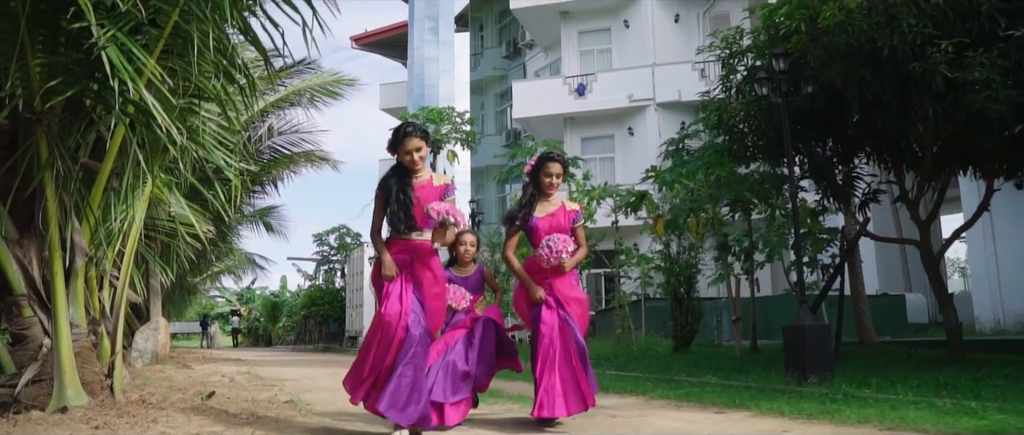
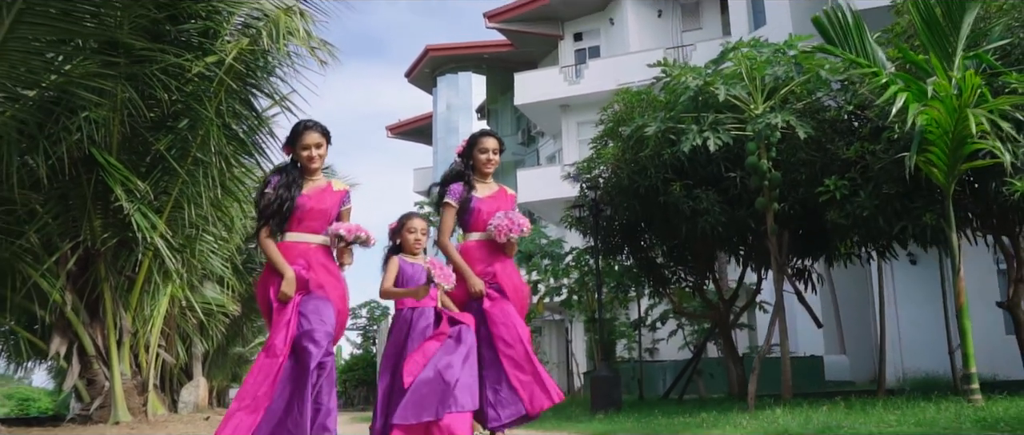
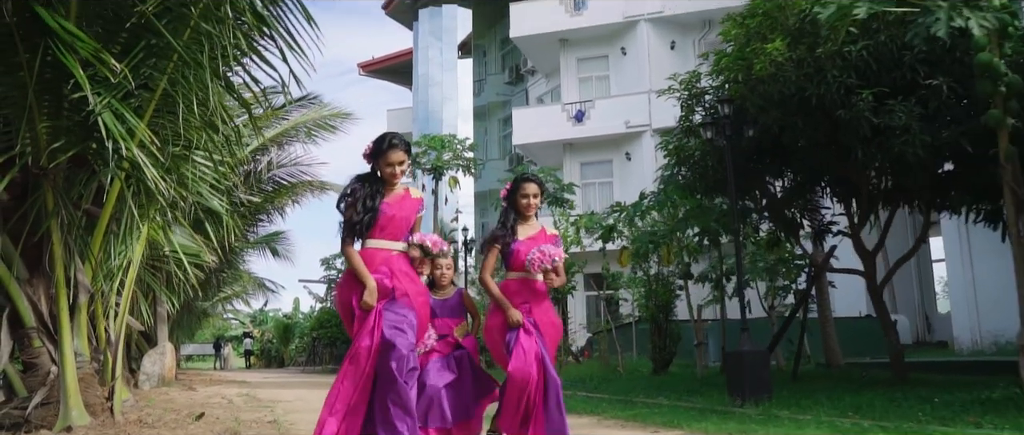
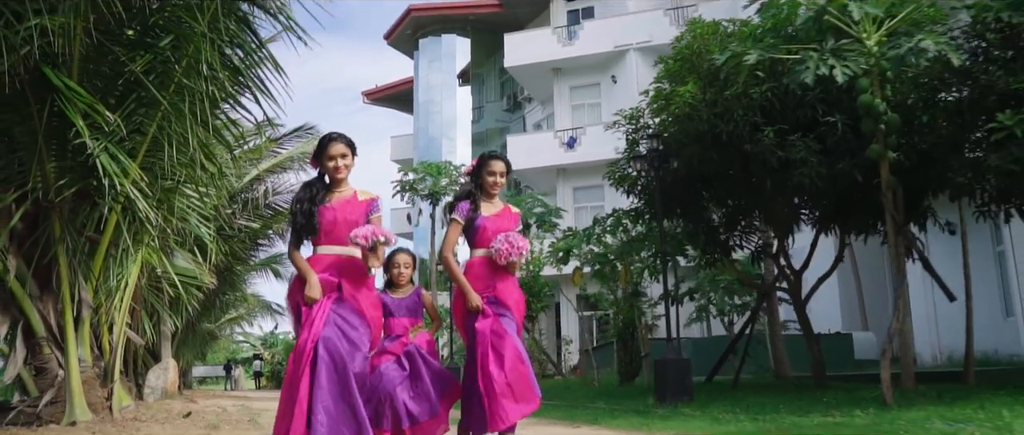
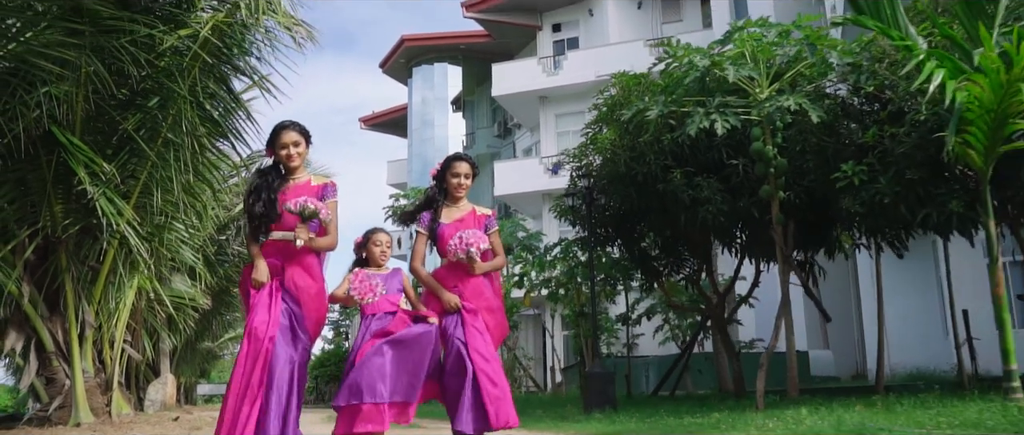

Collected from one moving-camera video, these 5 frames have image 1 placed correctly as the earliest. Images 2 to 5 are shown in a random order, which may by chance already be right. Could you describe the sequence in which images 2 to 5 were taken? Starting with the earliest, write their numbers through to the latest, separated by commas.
3, 4, 5, 2
